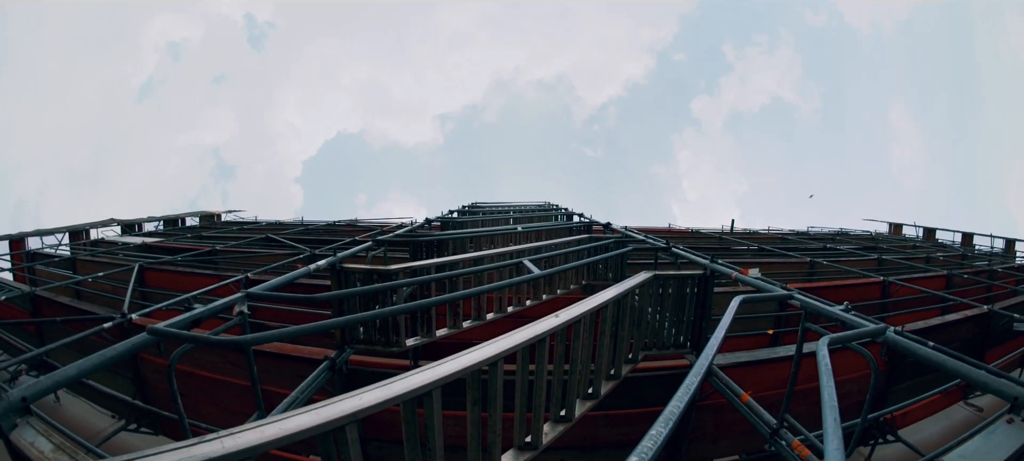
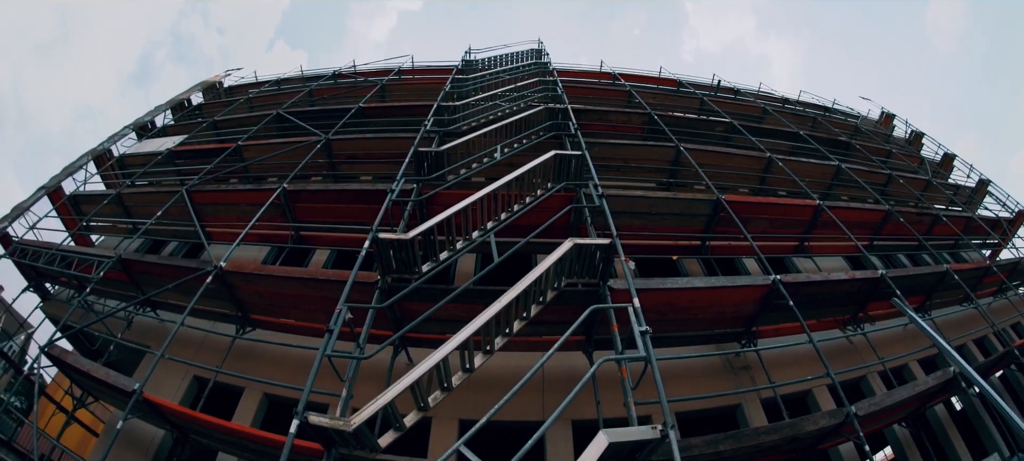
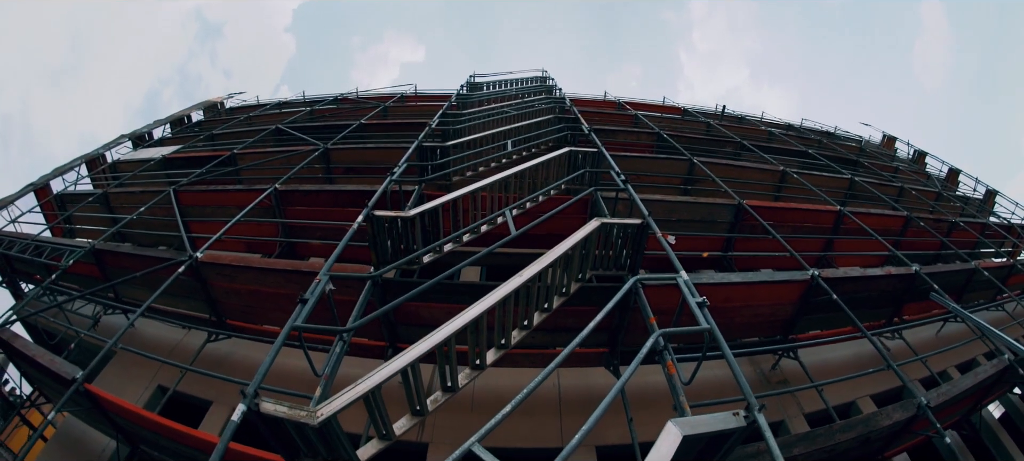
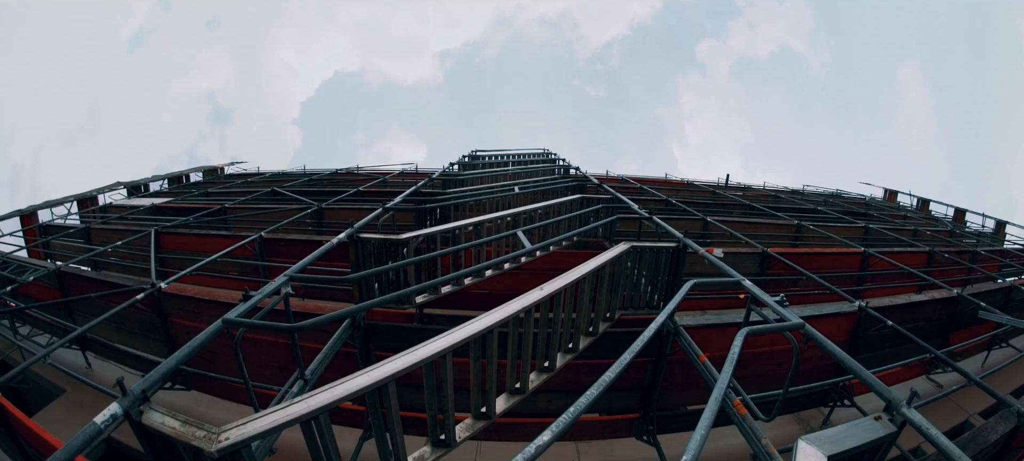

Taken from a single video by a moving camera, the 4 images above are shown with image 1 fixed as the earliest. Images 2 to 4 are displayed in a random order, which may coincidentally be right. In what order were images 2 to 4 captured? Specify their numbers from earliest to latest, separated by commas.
4, 3, 2
